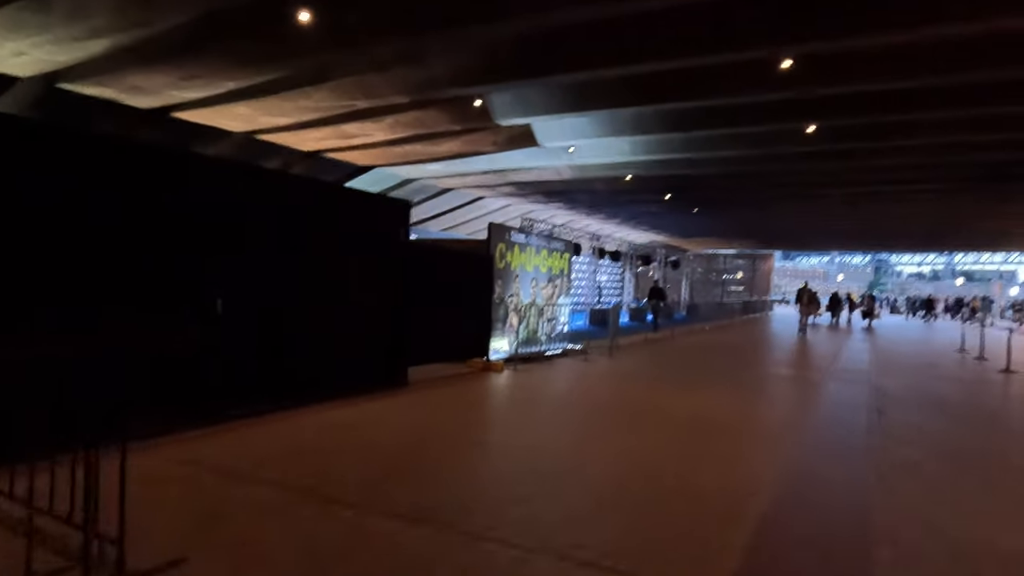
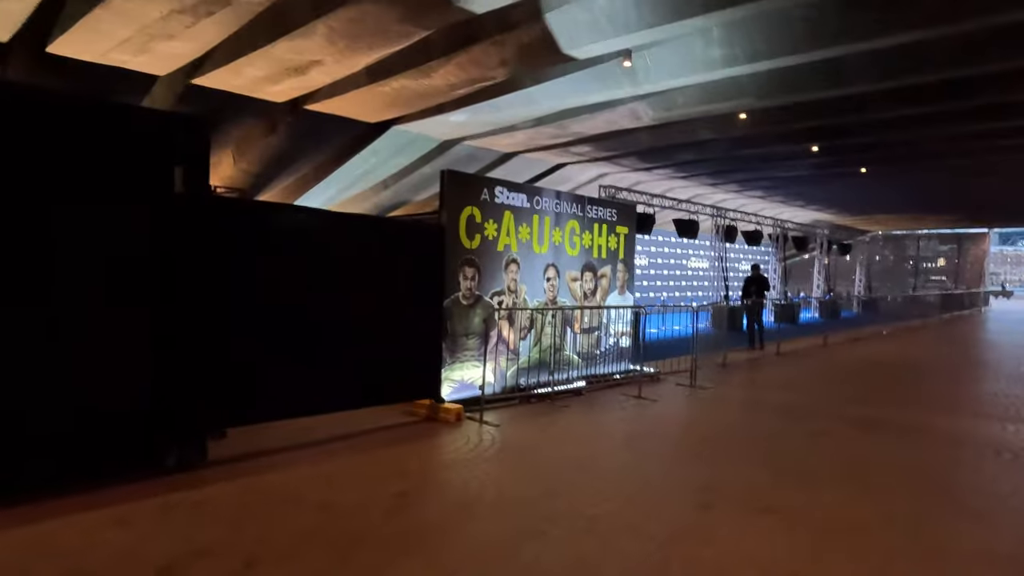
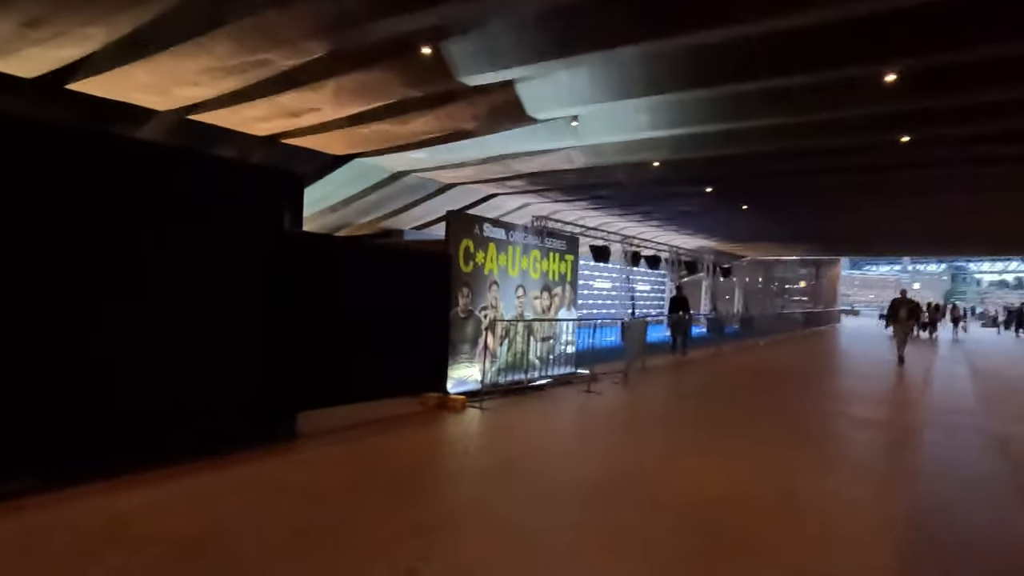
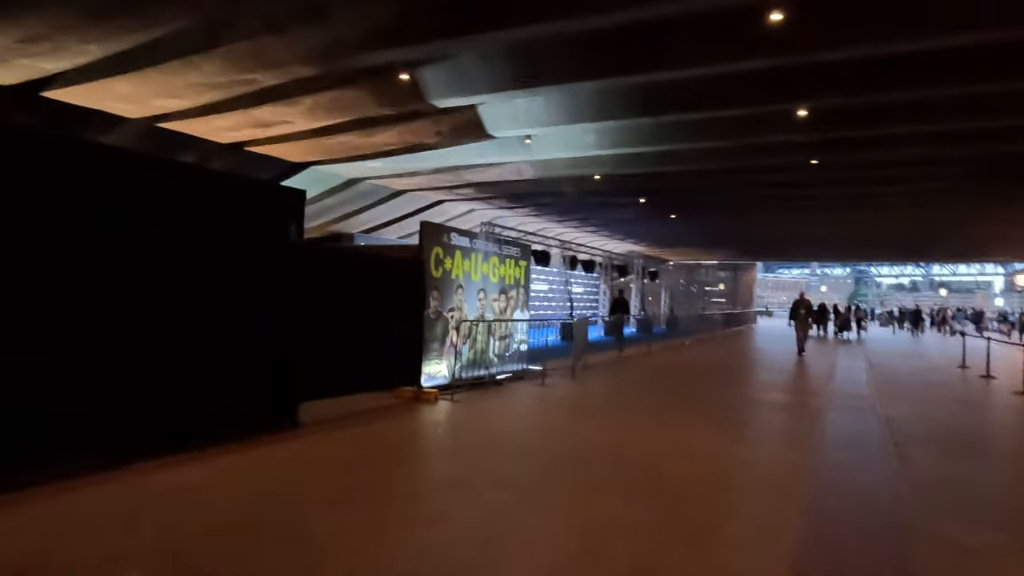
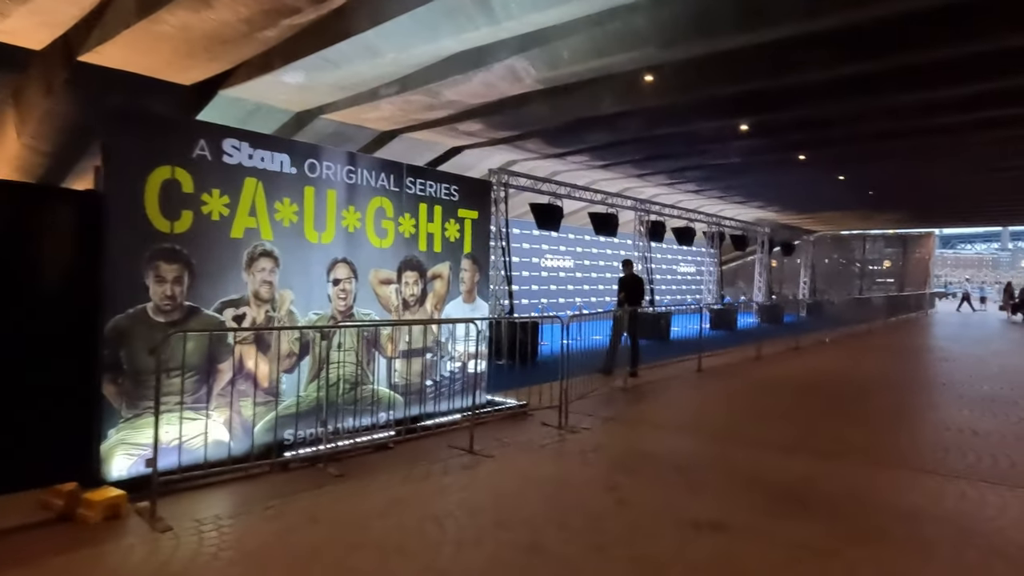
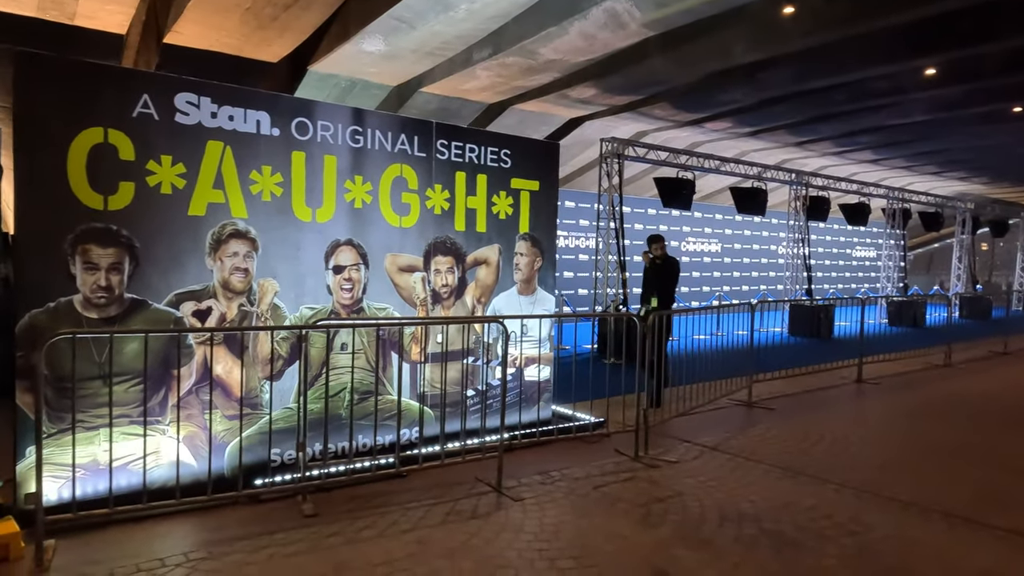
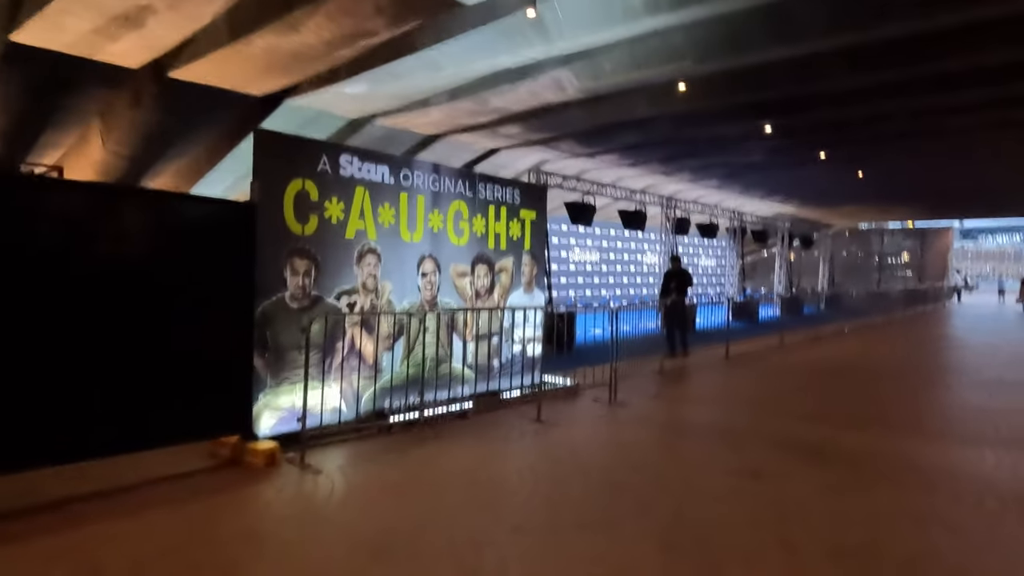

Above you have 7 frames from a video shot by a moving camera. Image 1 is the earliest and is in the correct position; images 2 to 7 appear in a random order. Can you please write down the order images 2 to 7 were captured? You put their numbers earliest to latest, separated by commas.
4, 3, 2, 7, 5, 6
